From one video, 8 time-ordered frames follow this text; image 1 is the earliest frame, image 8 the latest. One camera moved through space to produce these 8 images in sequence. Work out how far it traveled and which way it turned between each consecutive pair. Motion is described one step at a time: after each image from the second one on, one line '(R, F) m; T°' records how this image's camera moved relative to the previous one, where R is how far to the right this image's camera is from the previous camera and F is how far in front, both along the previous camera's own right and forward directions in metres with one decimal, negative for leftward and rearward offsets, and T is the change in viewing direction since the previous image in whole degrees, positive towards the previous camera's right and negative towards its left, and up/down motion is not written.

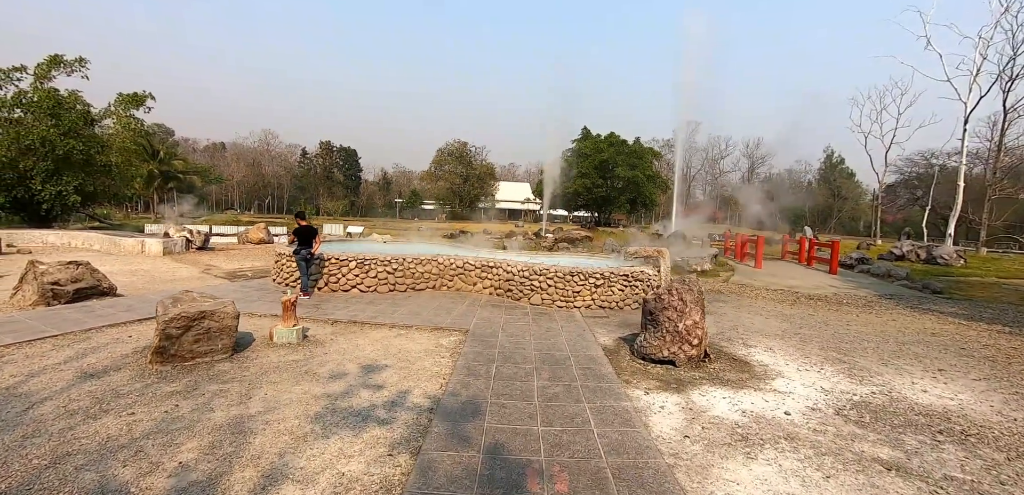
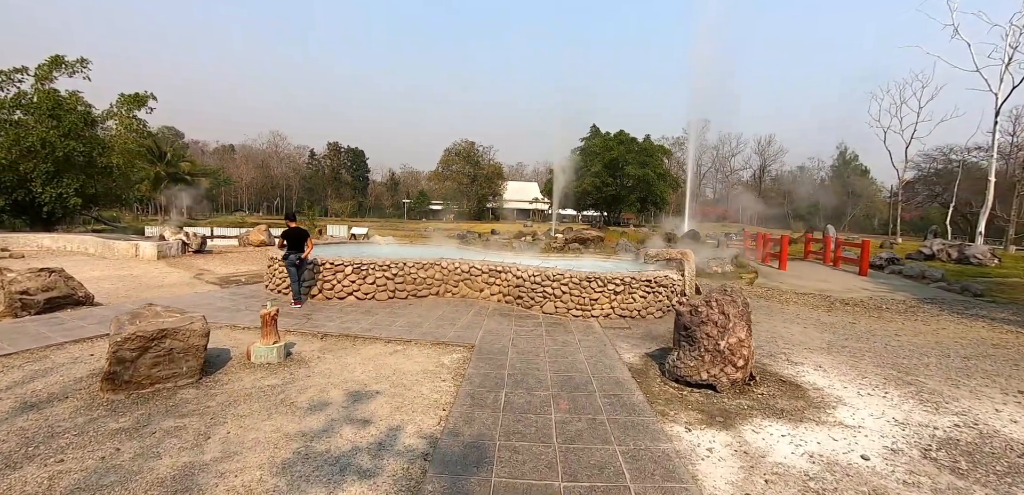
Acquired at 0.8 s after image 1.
(0.0, +0.7) m; -1°
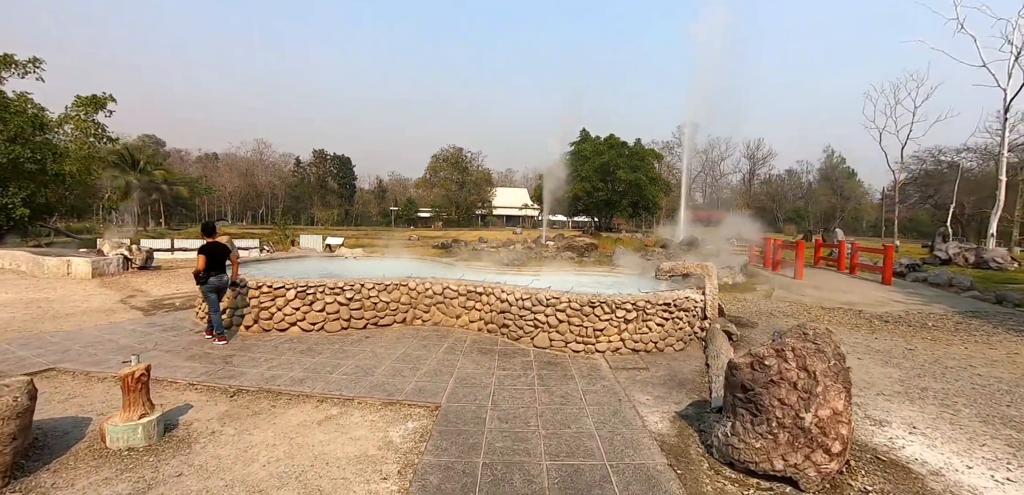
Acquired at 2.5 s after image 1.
(+0.1, +1.4) m; +1°
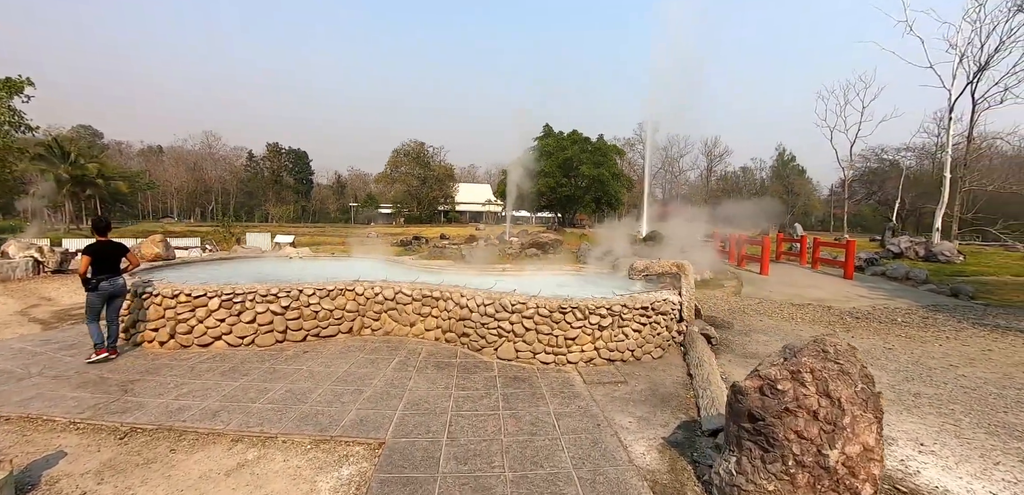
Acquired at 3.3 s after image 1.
(+0.1, +0.6) m; +4°
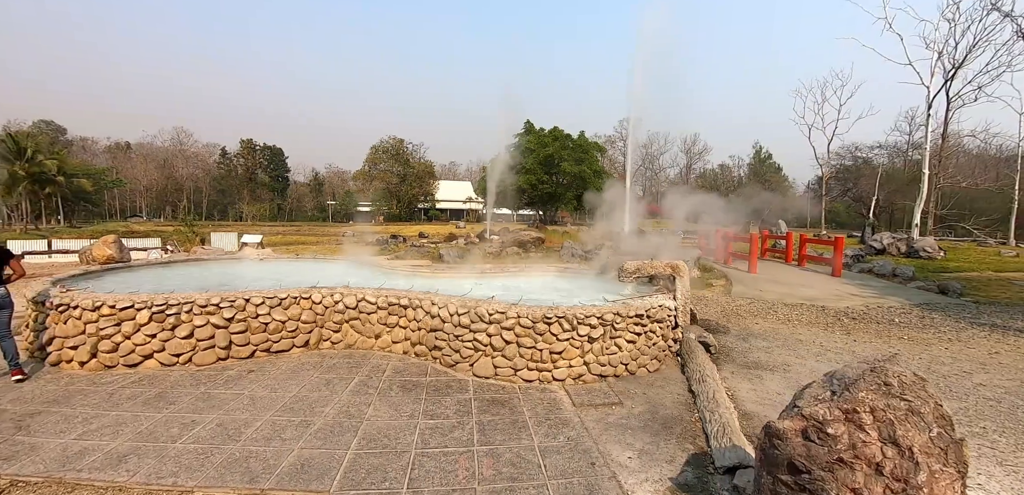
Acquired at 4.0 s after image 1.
(0.0, +0.6) m; +2°
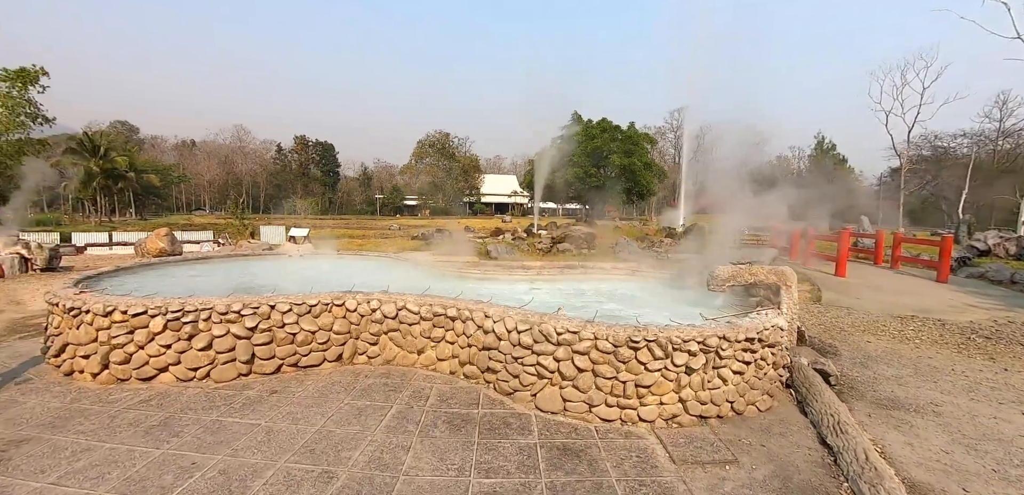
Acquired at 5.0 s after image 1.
(-0.3, +0.8) m; -5°
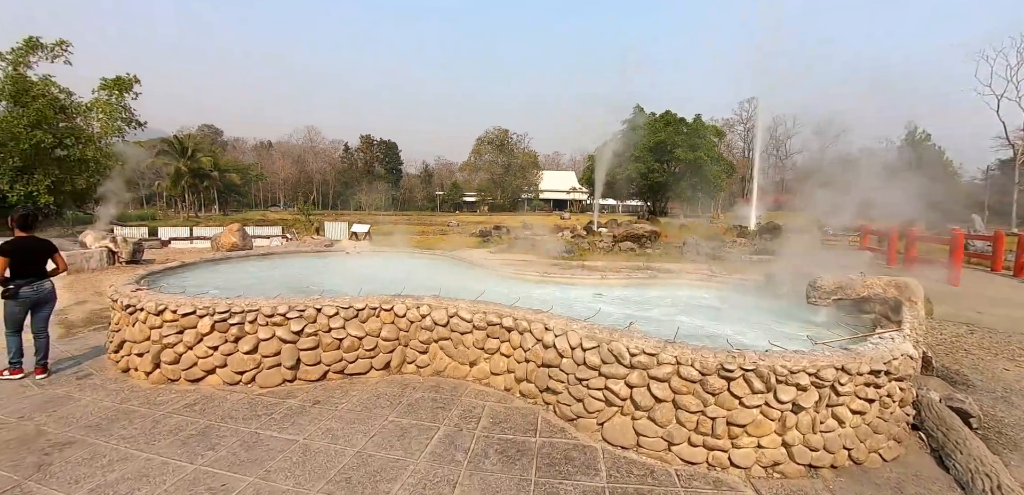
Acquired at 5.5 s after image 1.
(-0.1, +0.5) m; -7°
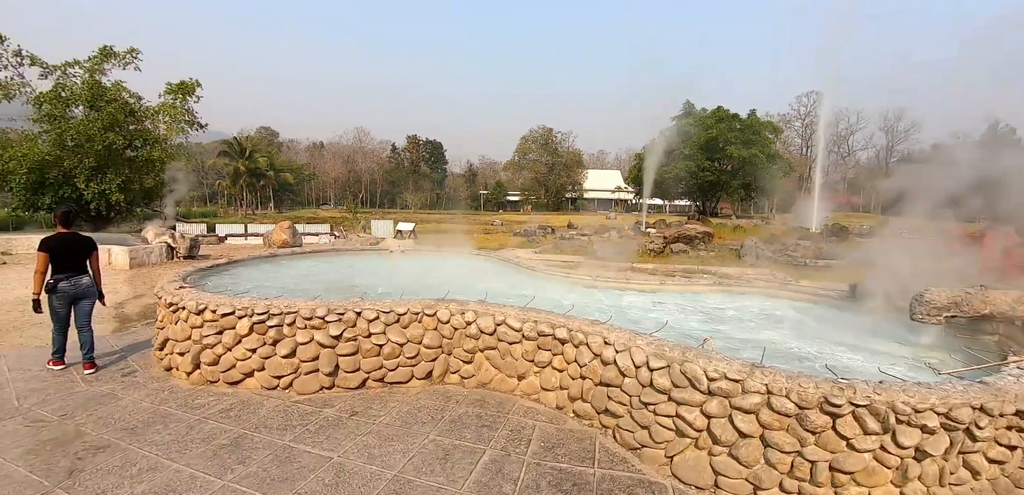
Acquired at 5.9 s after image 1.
(-0.1, +0.3) m; -5°
